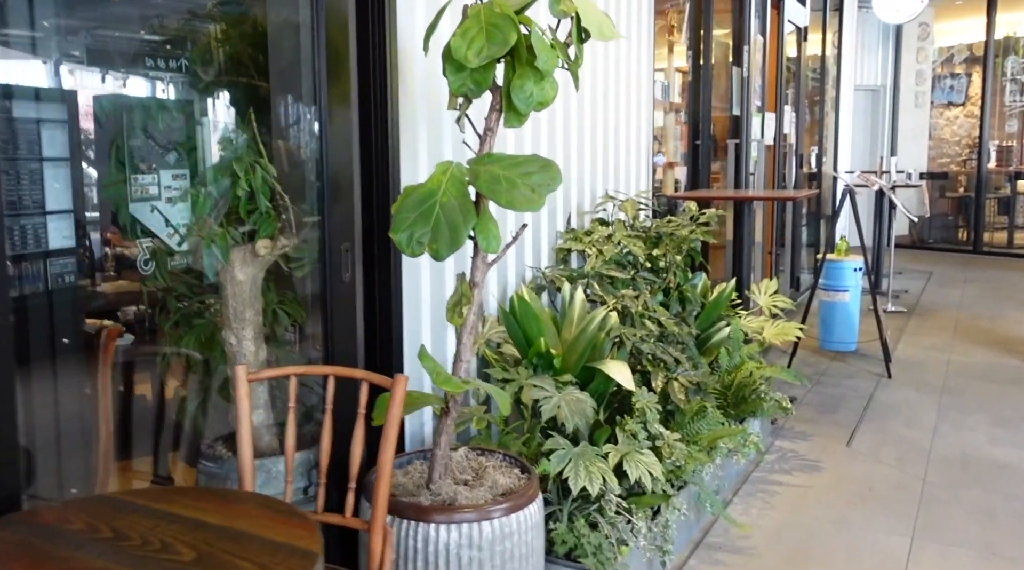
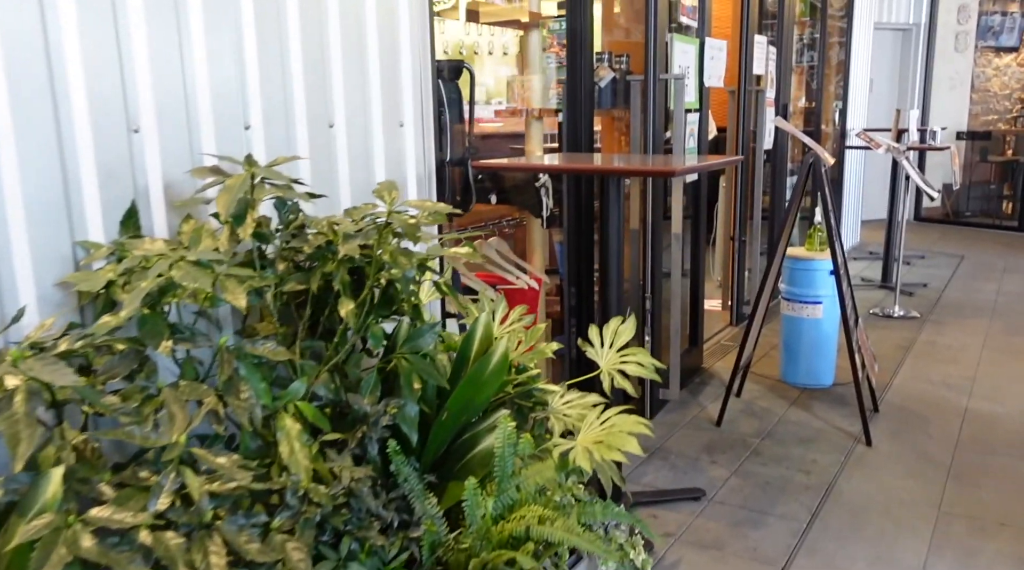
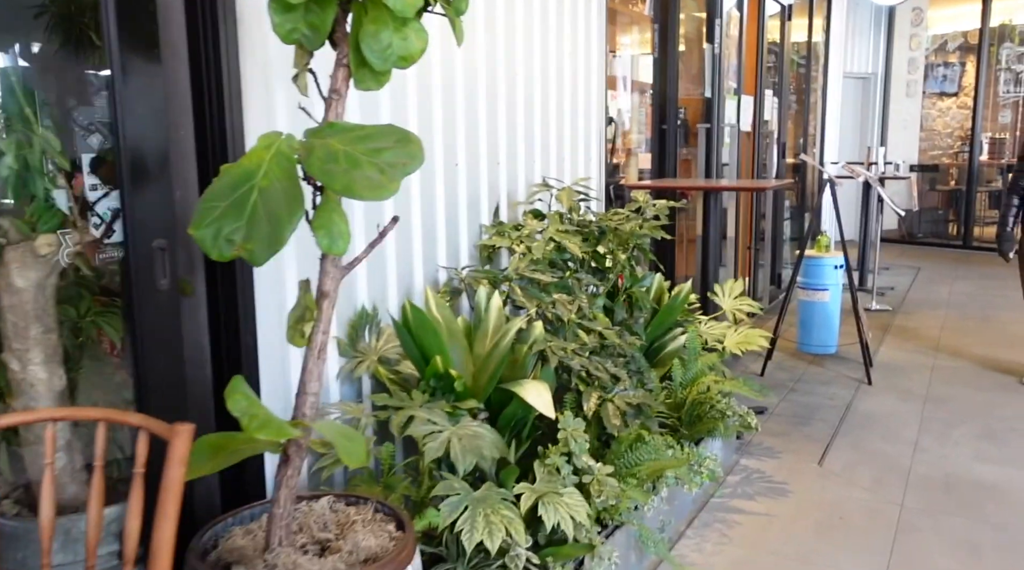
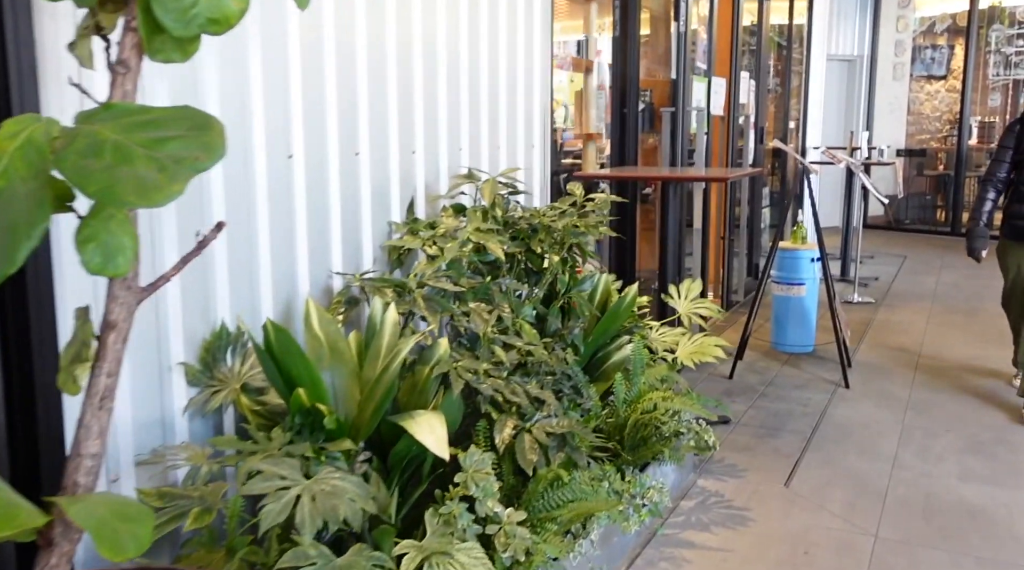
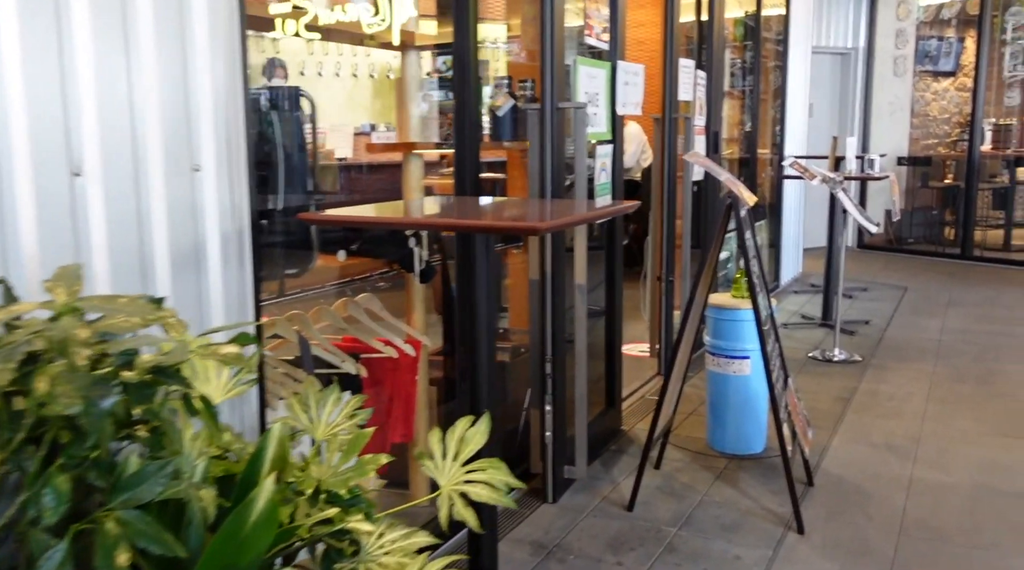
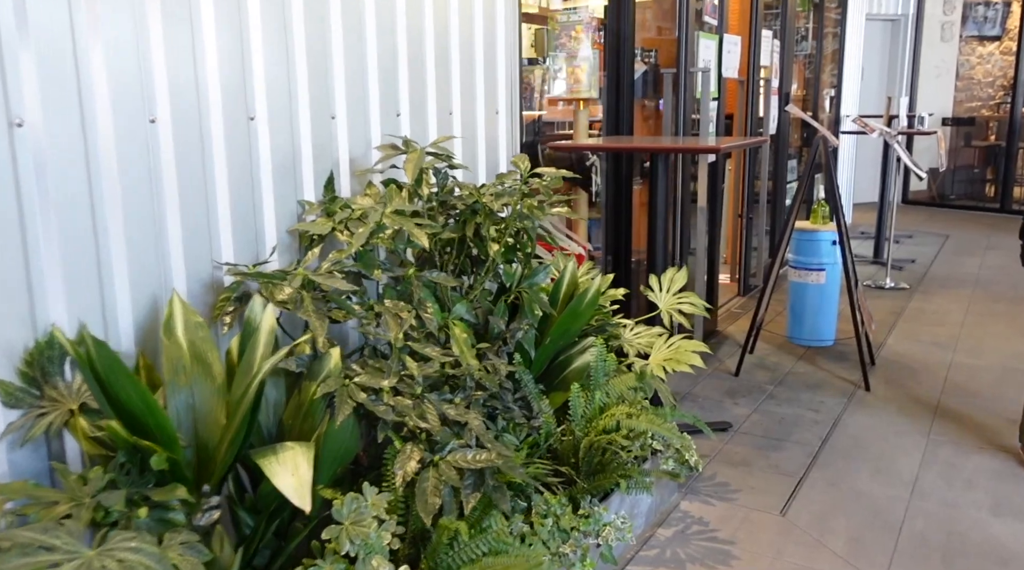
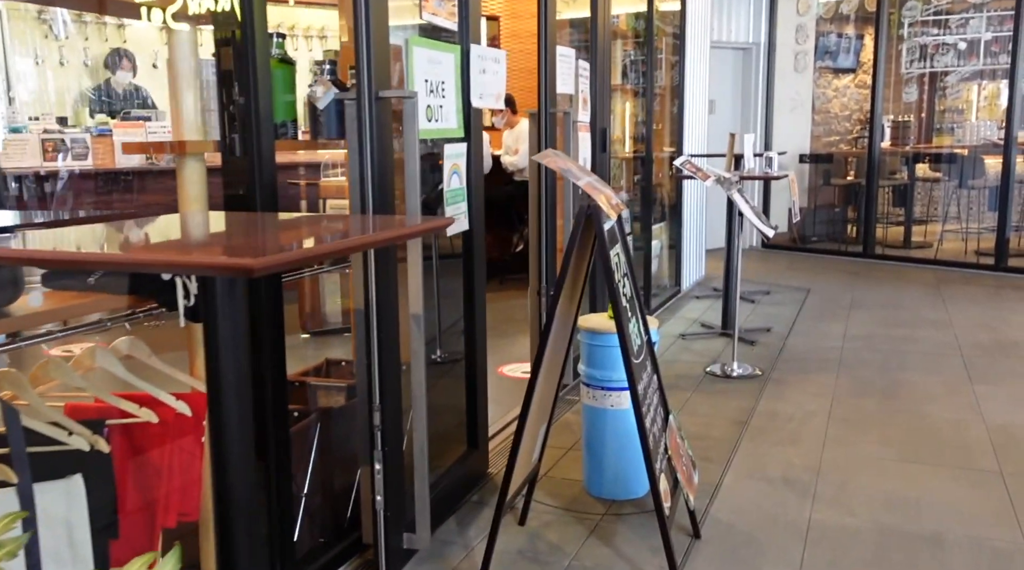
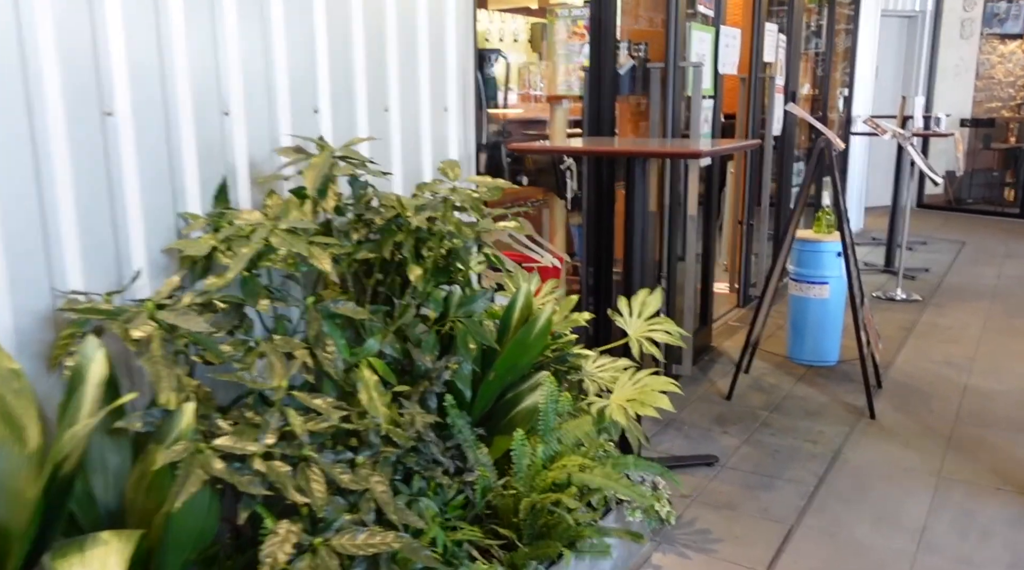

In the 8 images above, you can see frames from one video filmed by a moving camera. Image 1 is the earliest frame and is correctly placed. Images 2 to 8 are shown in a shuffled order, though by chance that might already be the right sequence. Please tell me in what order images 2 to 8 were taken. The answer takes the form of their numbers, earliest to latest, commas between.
3, 4, 6, 8, 2, 5, 7
